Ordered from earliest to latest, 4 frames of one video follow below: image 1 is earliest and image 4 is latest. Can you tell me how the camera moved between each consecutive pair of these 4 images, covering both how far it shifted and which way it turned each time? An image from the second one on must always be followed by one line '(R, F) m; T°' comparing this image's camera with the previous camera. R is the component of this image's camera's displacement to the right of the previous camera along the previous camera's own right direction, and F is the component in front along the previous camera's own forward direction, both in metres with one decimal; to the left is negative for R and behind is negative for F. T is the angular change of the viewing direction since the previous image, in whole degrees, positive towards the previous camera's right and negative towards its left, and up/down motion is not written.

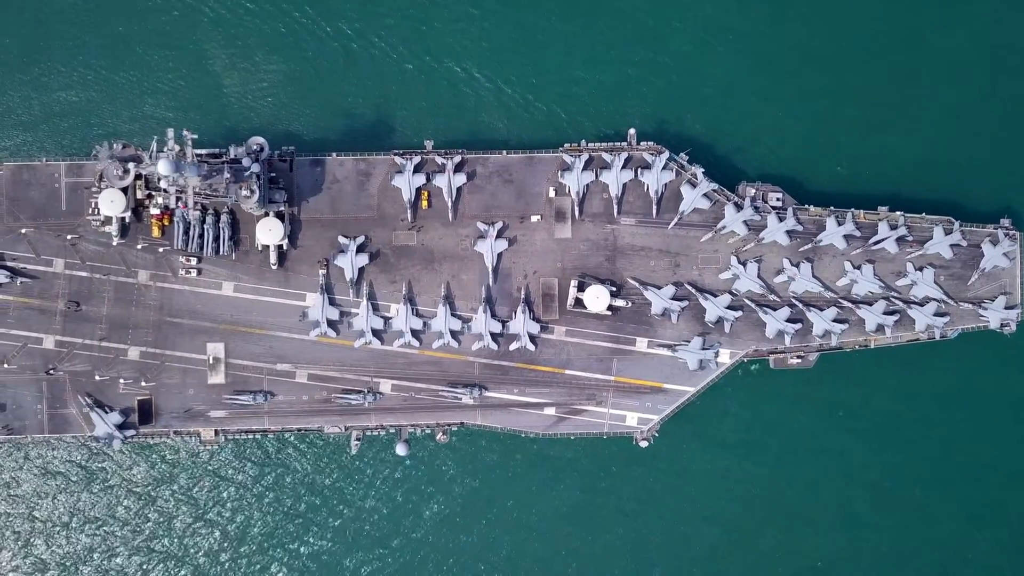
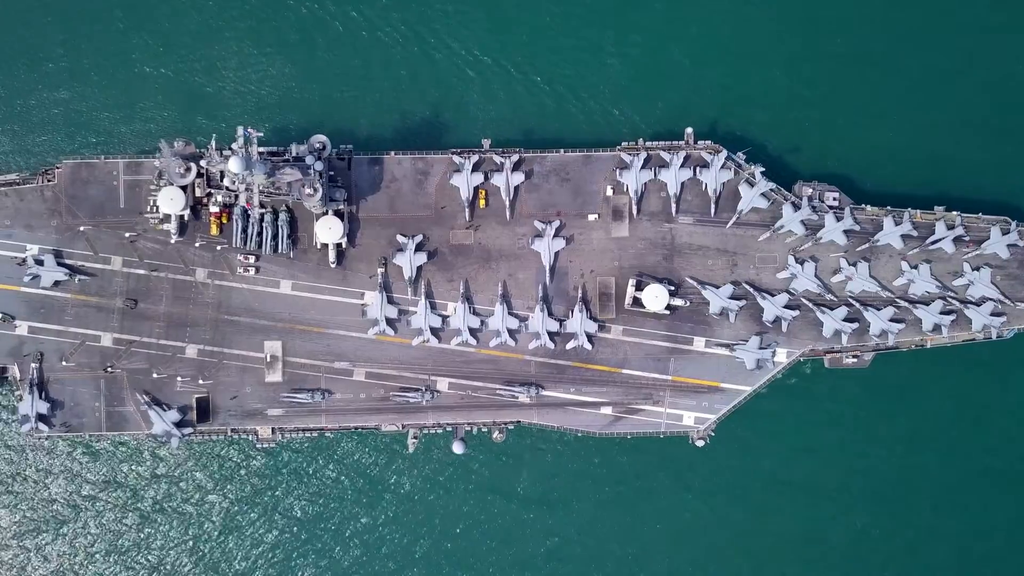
(-5.1, 0.0) m; 0°
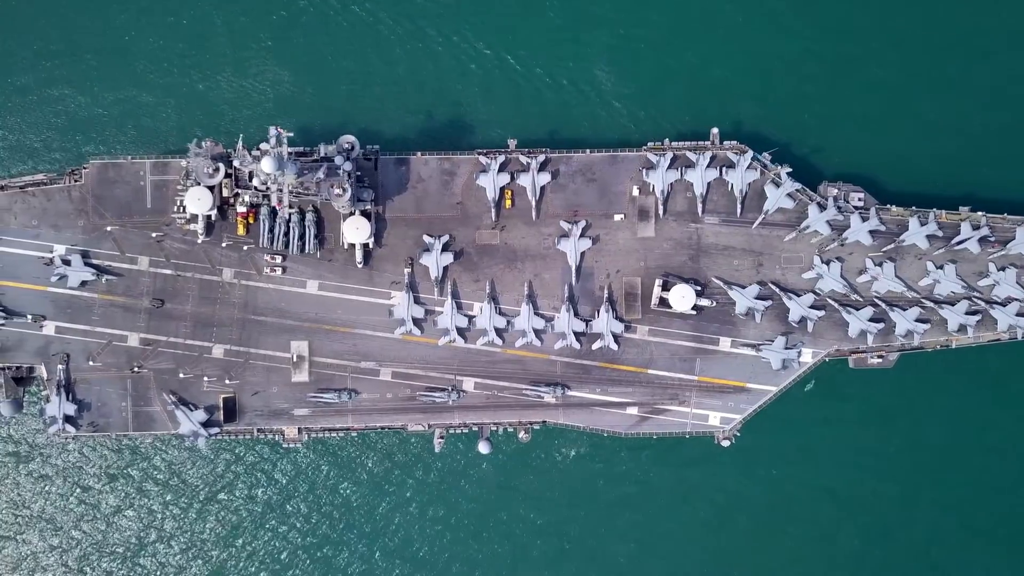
(-2.3, -0.1) m; 0°
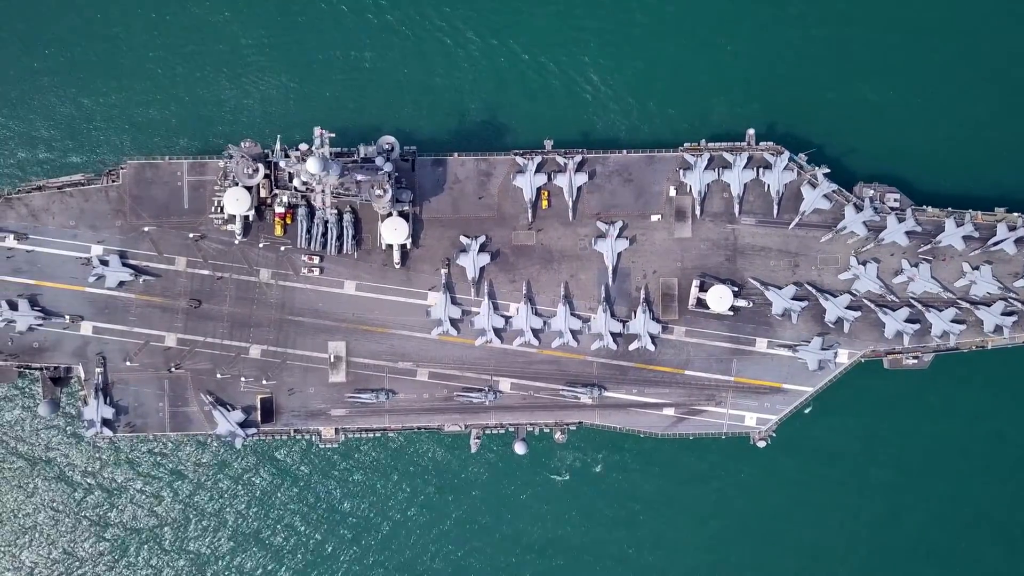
(-3.3, 0.0) m; 0°
